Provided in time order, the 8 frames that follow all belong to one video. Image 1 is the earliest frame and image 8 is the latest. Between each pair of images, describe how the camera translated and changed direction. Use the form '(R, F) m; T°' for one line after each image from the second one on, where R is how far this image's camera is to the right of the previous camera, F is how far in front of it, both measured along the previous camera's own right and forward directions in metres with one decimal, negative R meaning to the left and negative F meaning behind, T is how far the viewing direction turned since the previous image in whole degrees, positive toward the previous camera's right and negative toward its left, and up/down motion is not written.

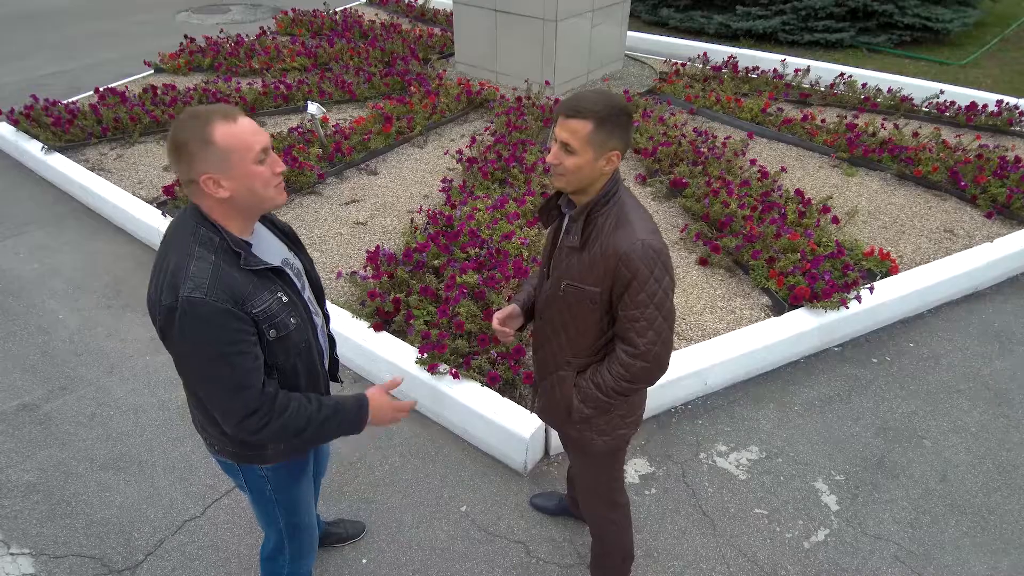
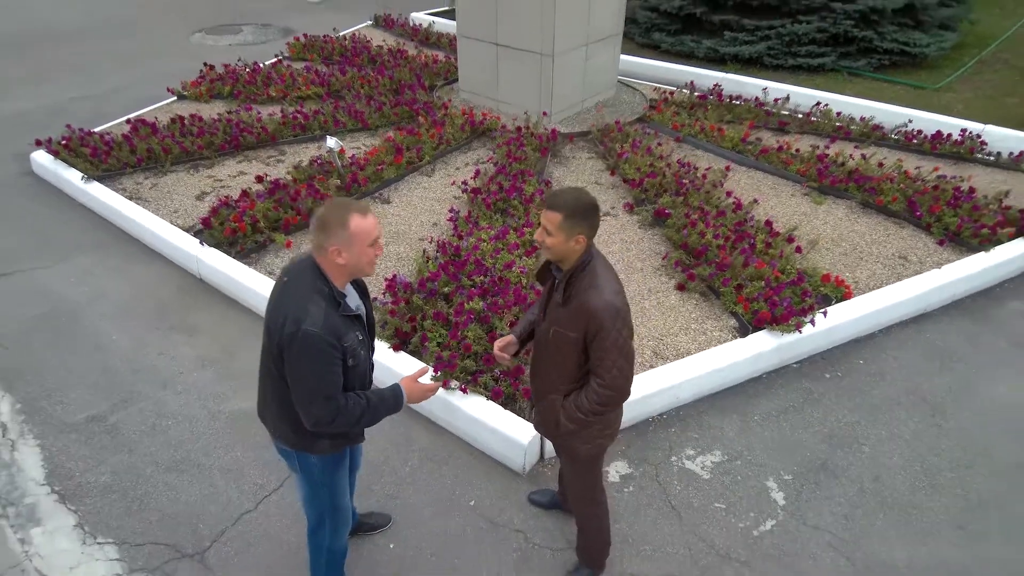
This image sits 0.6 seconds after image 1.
(0.0, -0.3) m; 0°
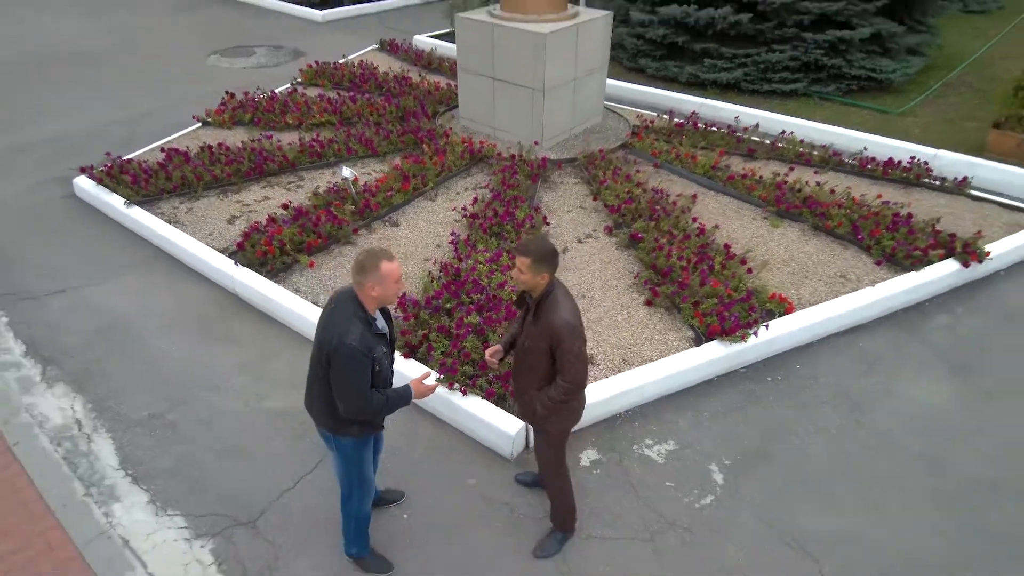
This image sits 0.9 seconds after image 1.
(0.0, -0.5) m; 0°
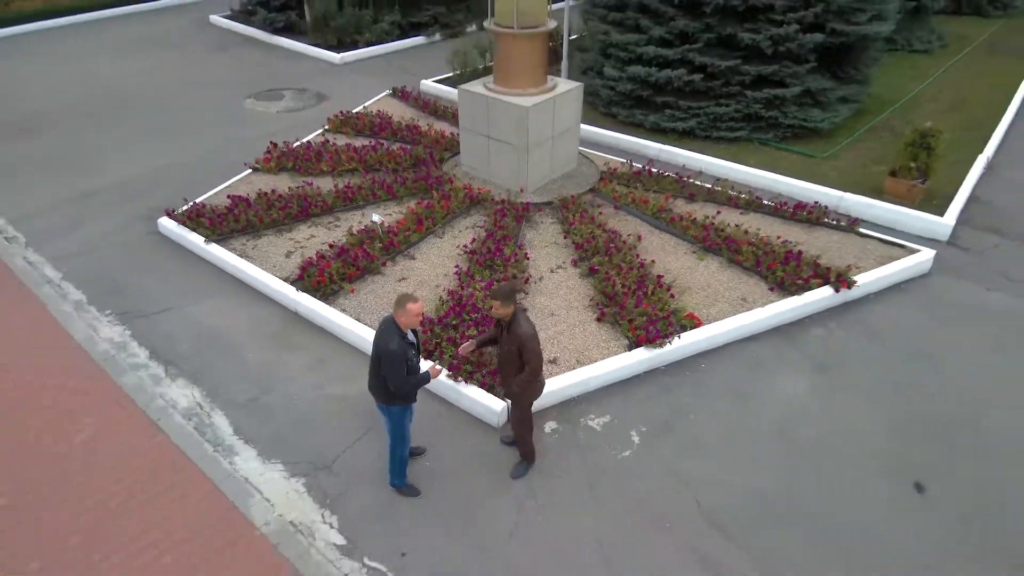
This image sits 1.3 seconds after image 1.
(+0.1, -1.2) m; 0°
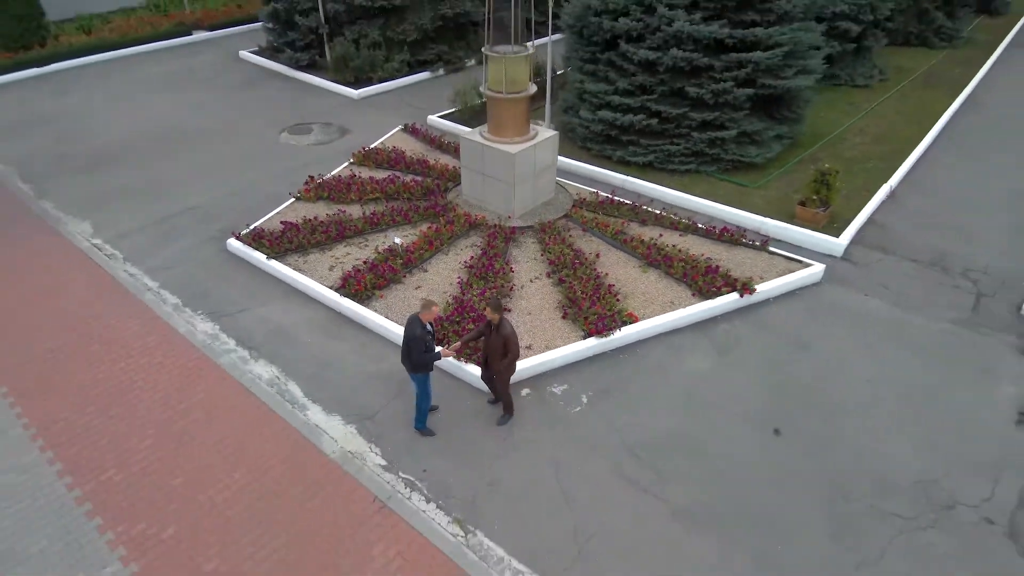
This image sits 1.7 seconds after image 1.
(+0.1, -1.6) m; 0°
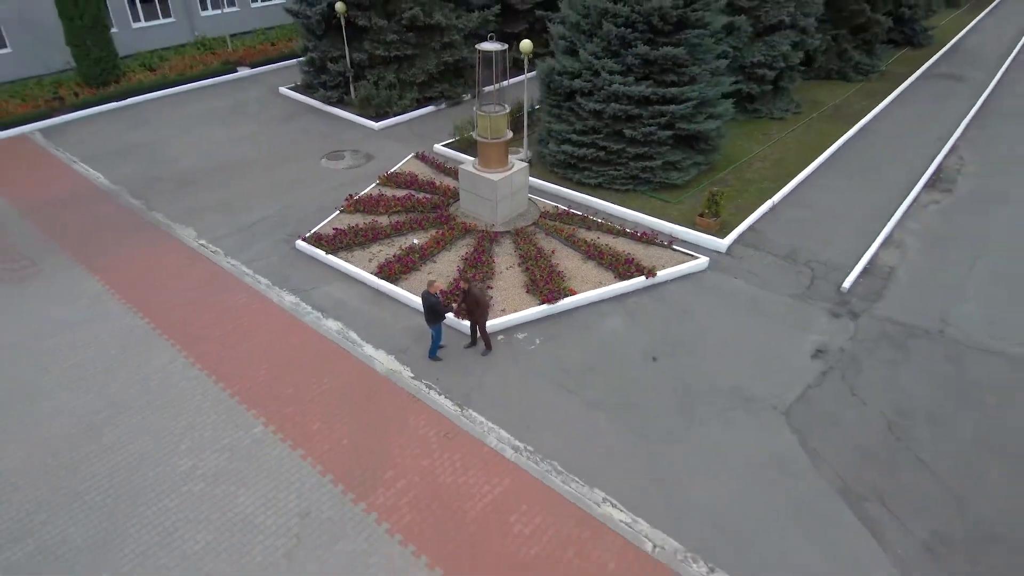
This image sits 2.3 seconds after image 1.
(+0.3, -3.2) m; 0°
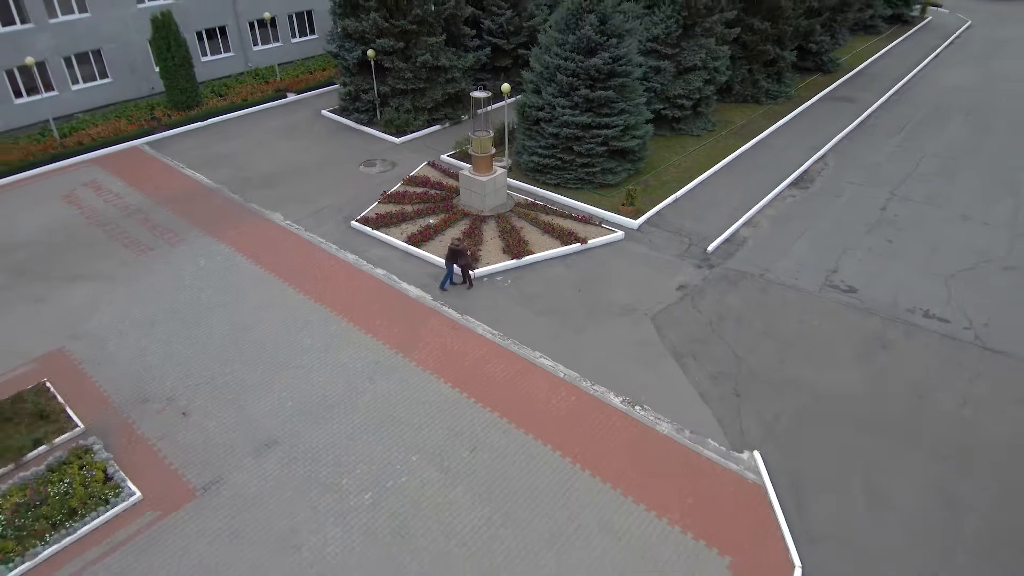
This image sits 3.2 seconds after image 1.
(+0.5, -5.4) m; 0°
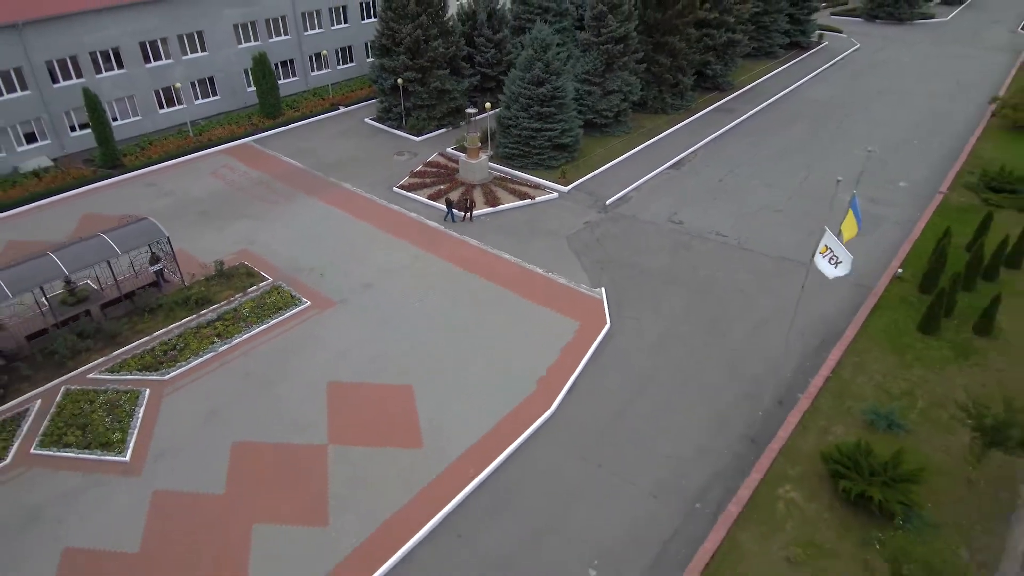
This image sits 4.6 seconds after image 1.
(+1.0, -10.6) m; 0°
